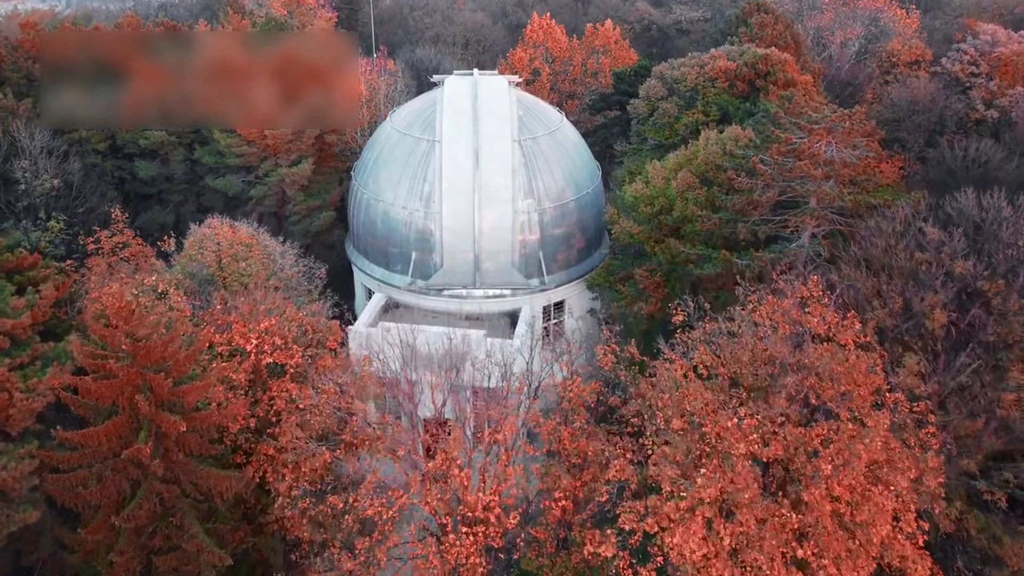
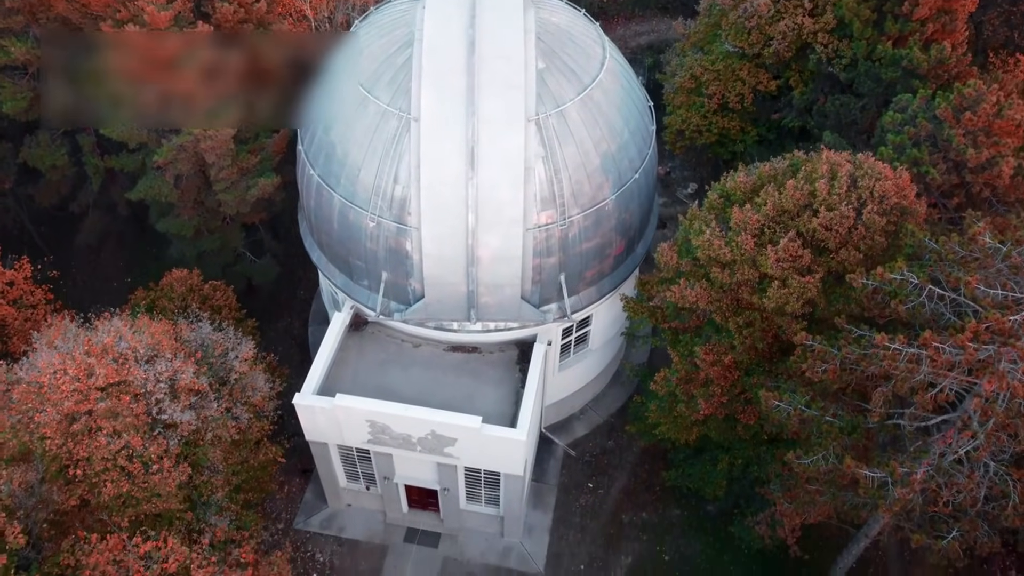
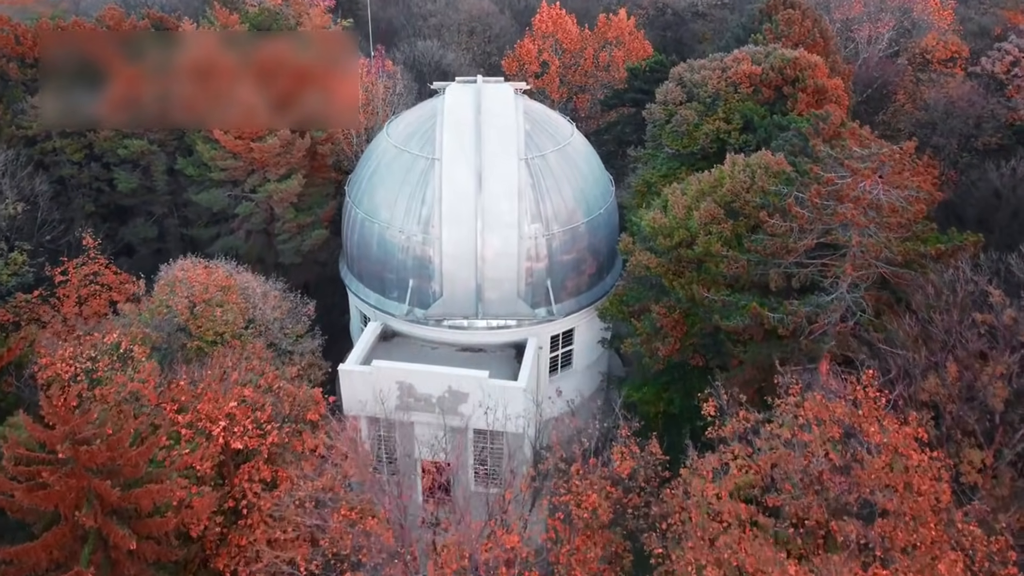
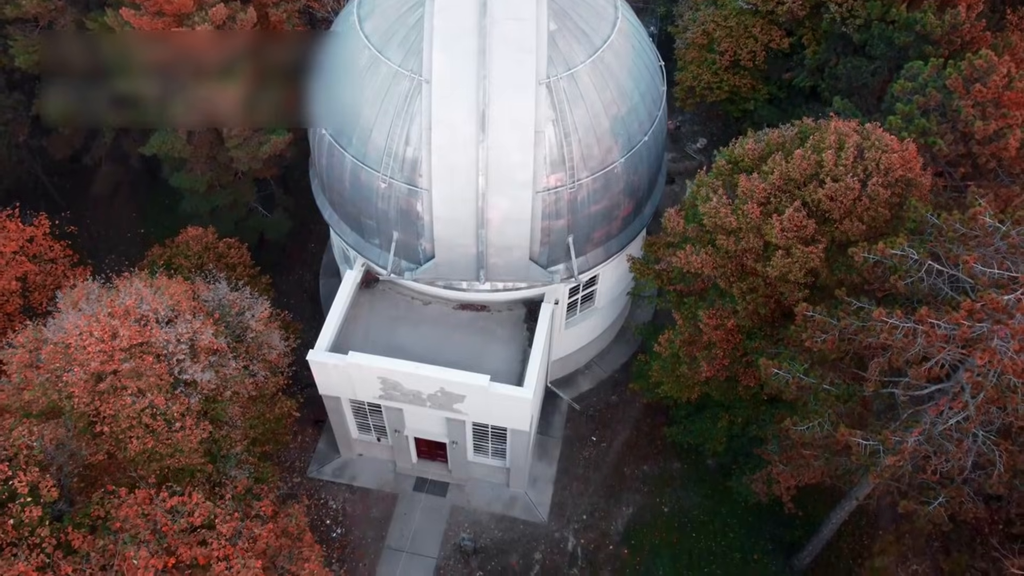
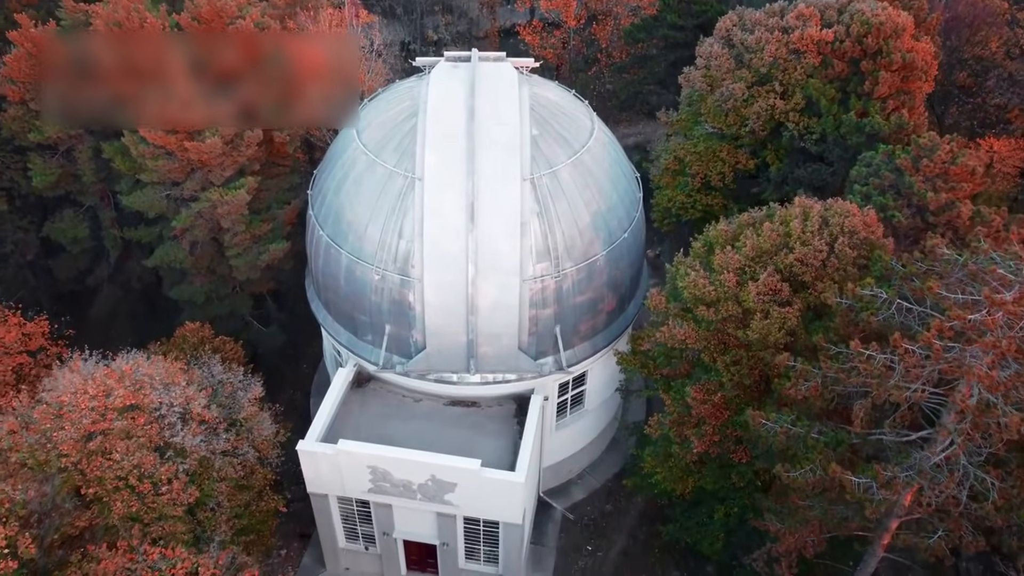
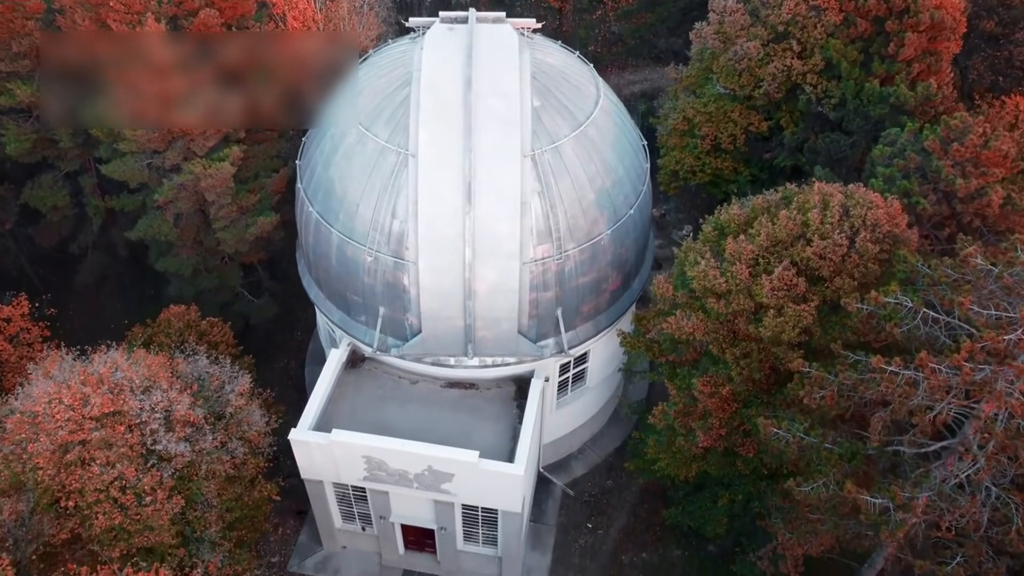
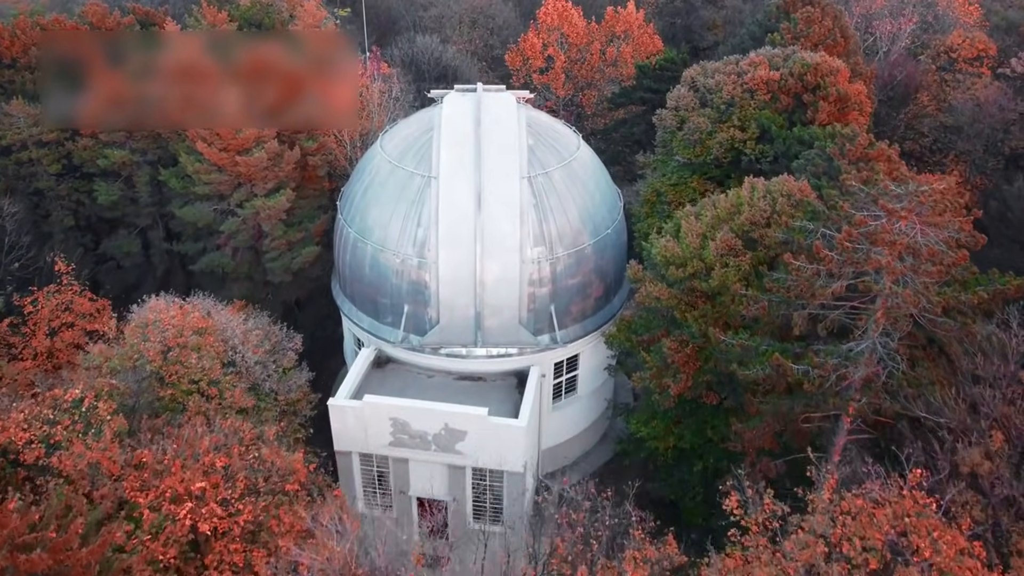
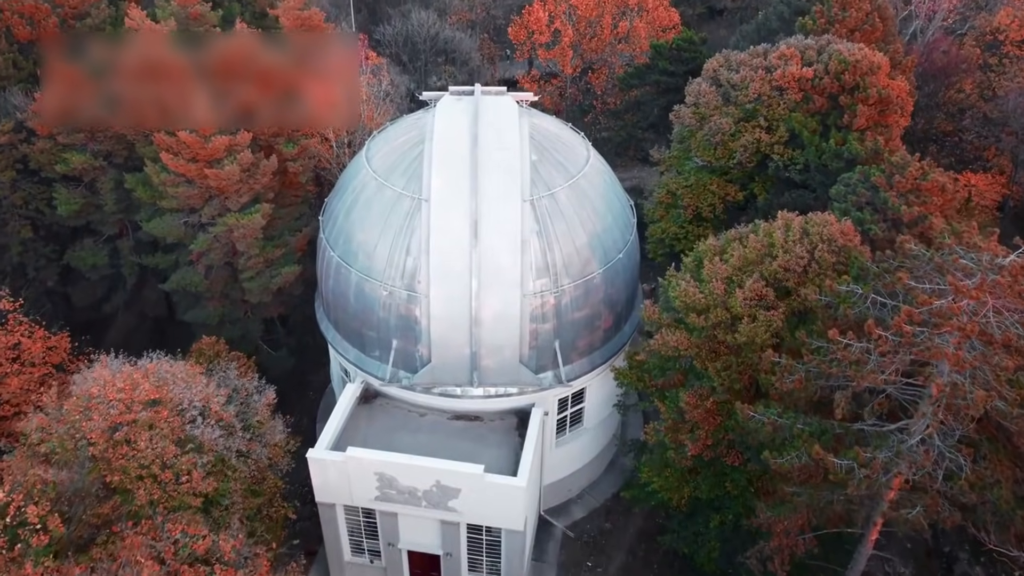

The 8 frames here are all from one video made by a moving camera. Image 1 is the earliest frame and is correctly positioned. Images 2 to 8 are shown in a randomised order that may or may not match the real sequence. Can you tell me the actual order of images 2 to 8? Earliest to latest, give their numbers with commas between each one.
3, 7, 8, 5, 6, 2, 4
